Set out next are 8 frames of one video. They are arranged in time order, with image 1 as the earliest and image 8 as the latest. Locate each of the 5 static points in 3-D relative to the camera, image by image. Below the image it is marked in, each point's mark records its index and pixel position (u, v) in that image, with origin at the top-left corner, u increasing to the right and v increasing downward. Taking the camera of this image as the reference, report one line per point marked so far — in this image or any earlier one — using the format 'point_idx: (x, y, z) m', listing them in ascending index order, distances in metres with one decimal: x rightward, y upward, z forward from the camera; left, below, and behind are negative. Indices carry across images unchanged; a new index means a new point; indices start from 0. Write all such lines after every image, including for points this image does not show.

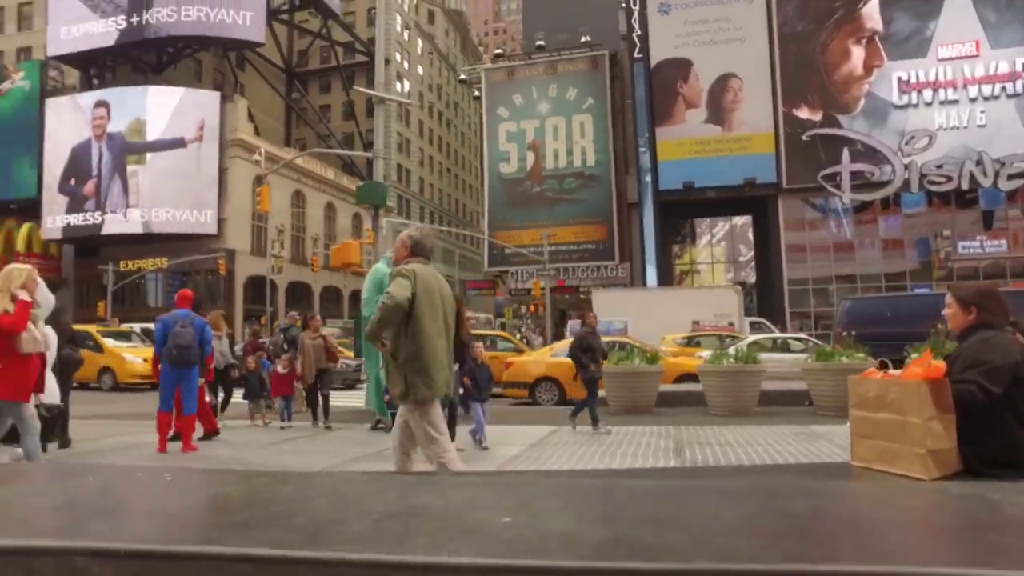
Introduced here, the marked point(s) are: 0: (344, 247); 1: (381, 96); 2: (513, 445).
0: (-3.3, +0.8, +12.9) m
1: (-3.1, +4.4, +15.4) m
2: (0.0, -1.8, +7.8) m
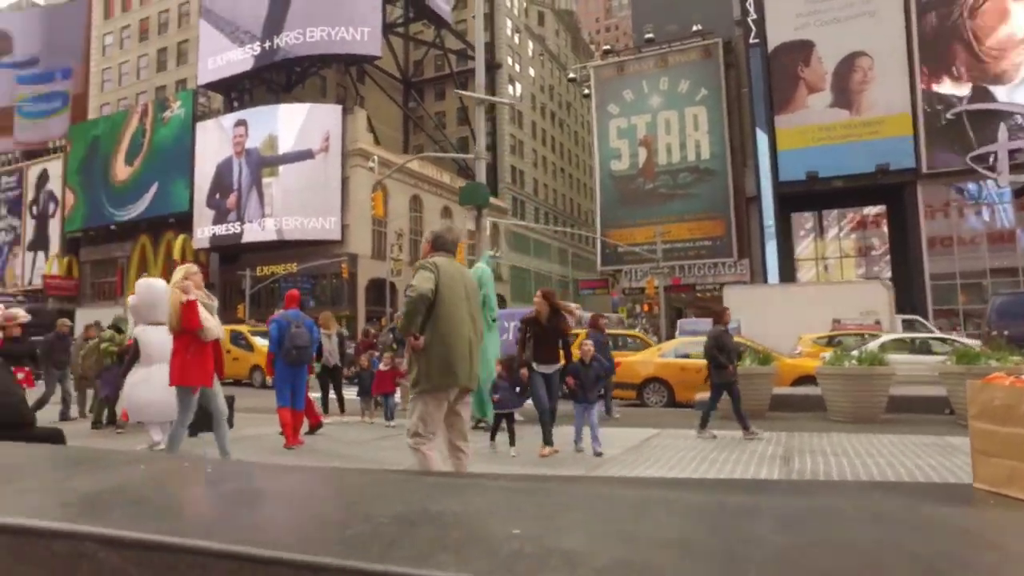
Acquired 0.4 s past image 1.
0: (-1.3, +0.8, +13.2) m
1: (-0.7, +4.4, +15.6) m
2: (+1.1, -1.8, +7.5) m
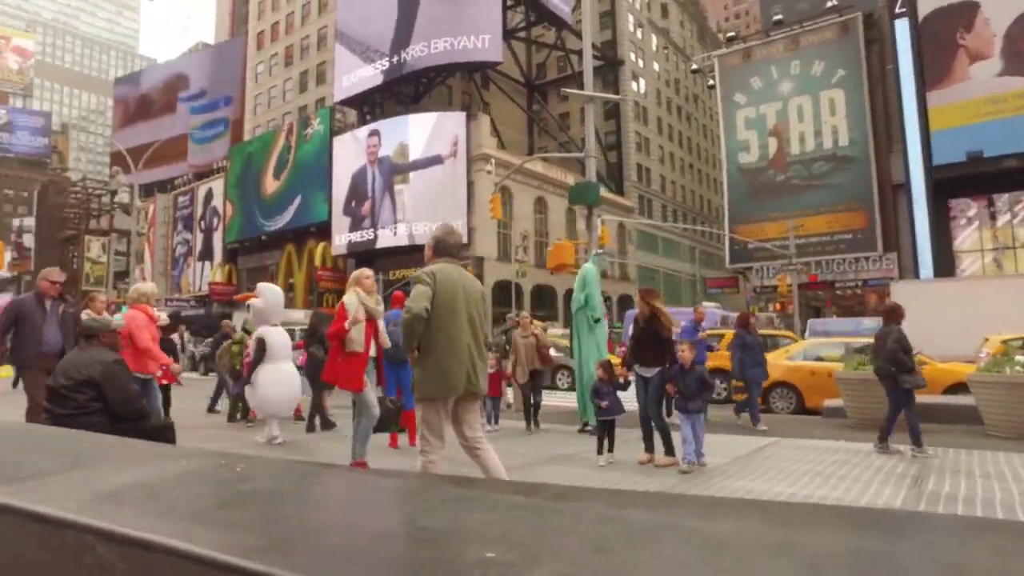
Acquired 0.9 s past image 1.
0: (+0.9, +0.8, +13.1) m
1: (+1.9, +4.4, +15.4) m
2: (+2.2, -1.8, +7.1) m
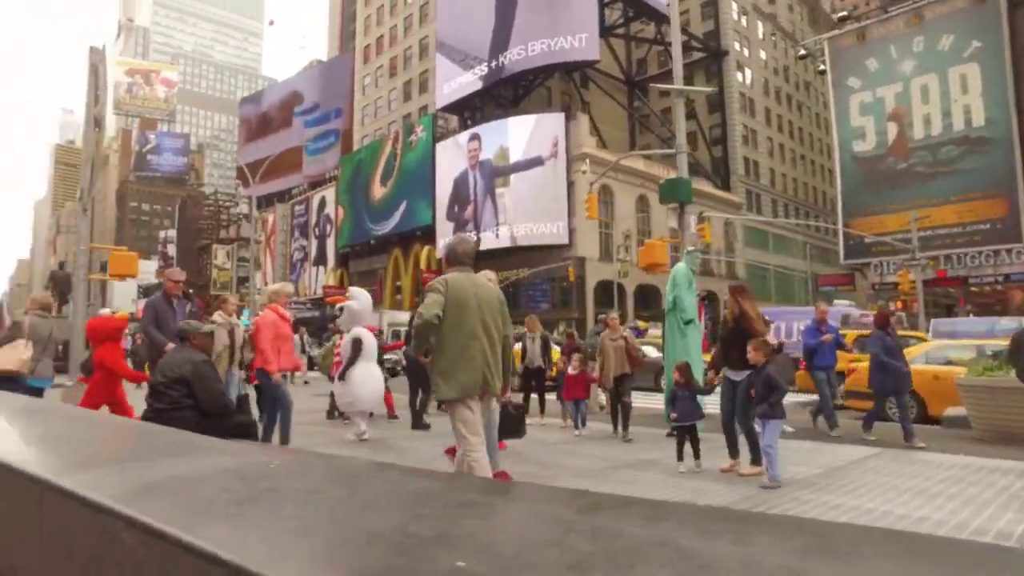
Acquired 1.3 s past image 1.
0: (+2.6, +0.8, +12.8) m
1: (+3.9, +4.4, +14.9) m
2: (+3.0, -1.8, +6.6) m
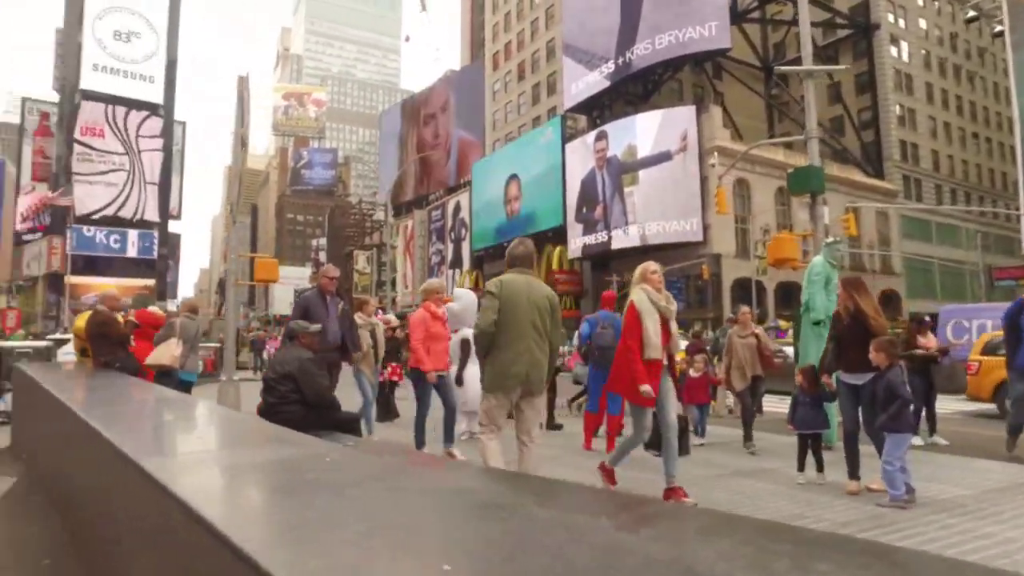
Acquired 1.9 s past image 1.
0: (+4.7, +0.9, +12.0) m
1: (+6.4, +4.5, +13.8) m
2: (+3.9, -1.7, +5.9) m
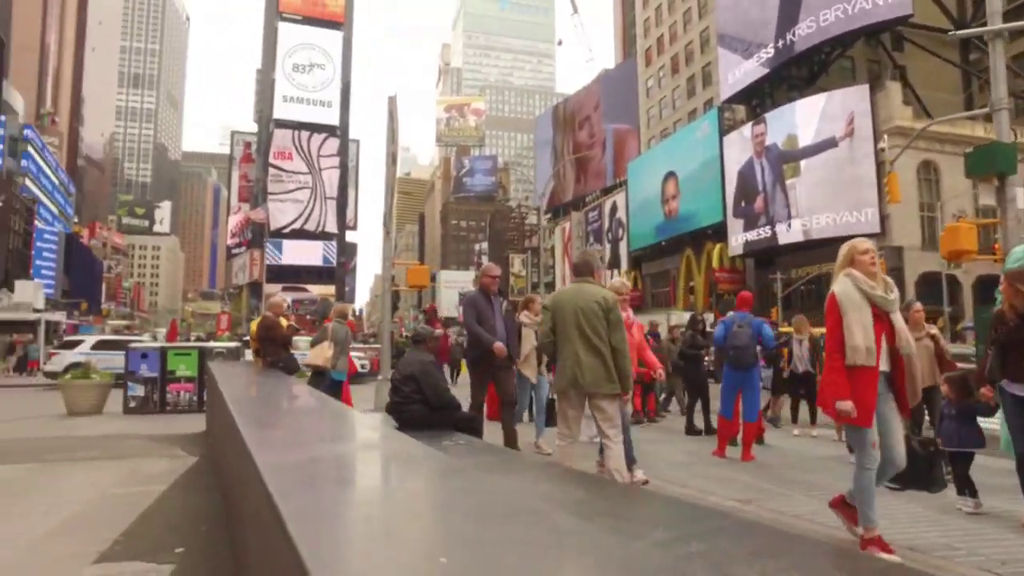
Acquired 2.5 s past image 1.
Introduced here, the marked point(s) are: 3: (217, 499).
0: (+7.0, +0.9, +10.7) m
1: (+9.0, +4.6, +12.0) m
2: (+4.8, -1.7, +4.9) m
3: (-1.9, -1.4, +4.3) m
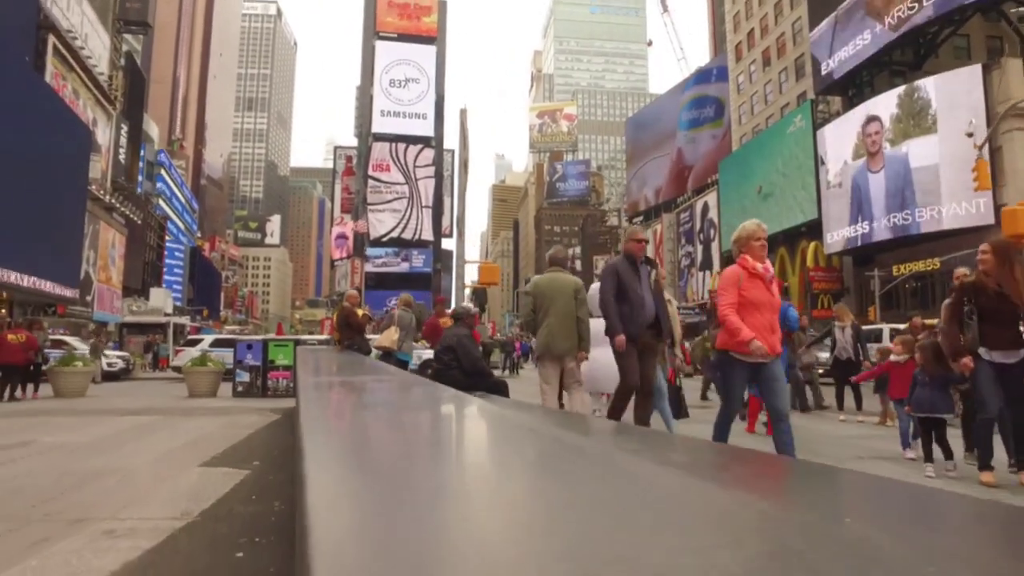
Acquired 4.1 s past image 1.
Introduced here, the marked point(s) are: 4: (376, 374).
0: (+7.9, +1.1, +10.5) m
1: (+10.0, +4.8, +11.7) m
2: (+5.0, -1.5, +5.1) m
3: (-1.8, -1.3, +5.5) m
4: (-1.4, -0.8, +6.7) m
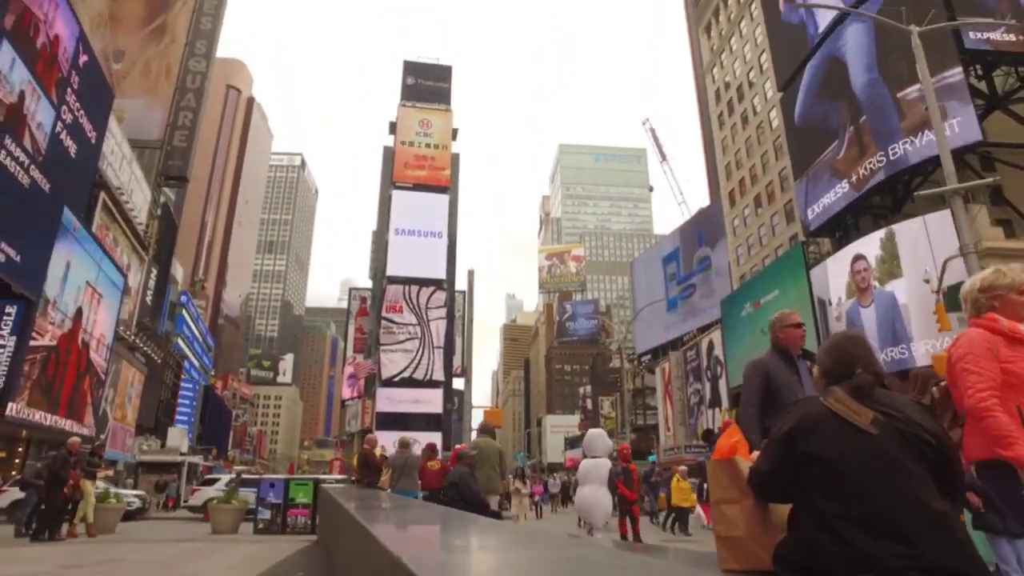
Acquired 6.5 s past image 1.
0: (+7.9, -1.4, +12.0) m
1: (+10.0, +2.0, +13.9) m
2: (+4.9, -2.9, +6.3) m
3: (-1.9, -2.8, +6.8) m
4: (-1.5, -2.6, +8.0) m
